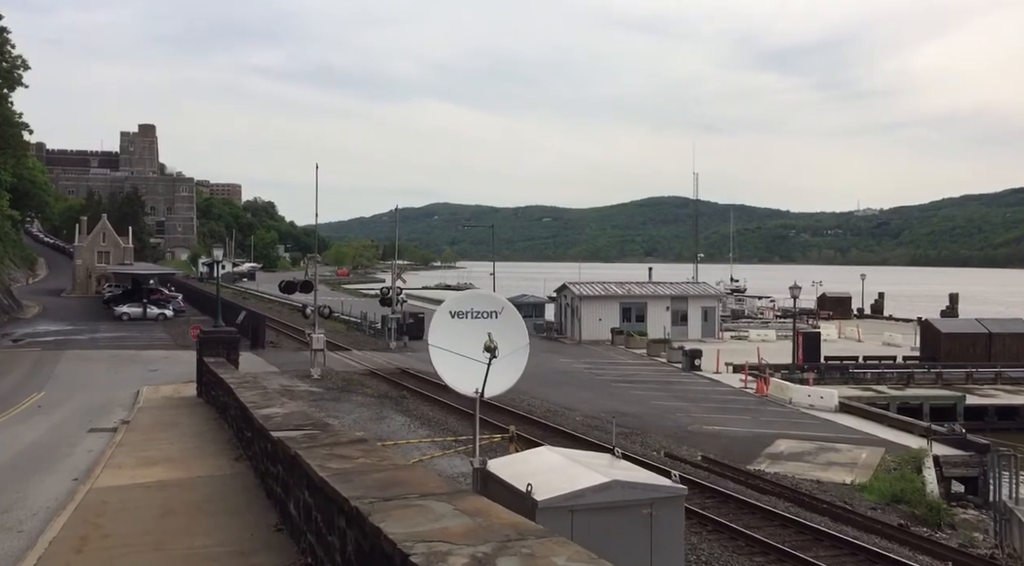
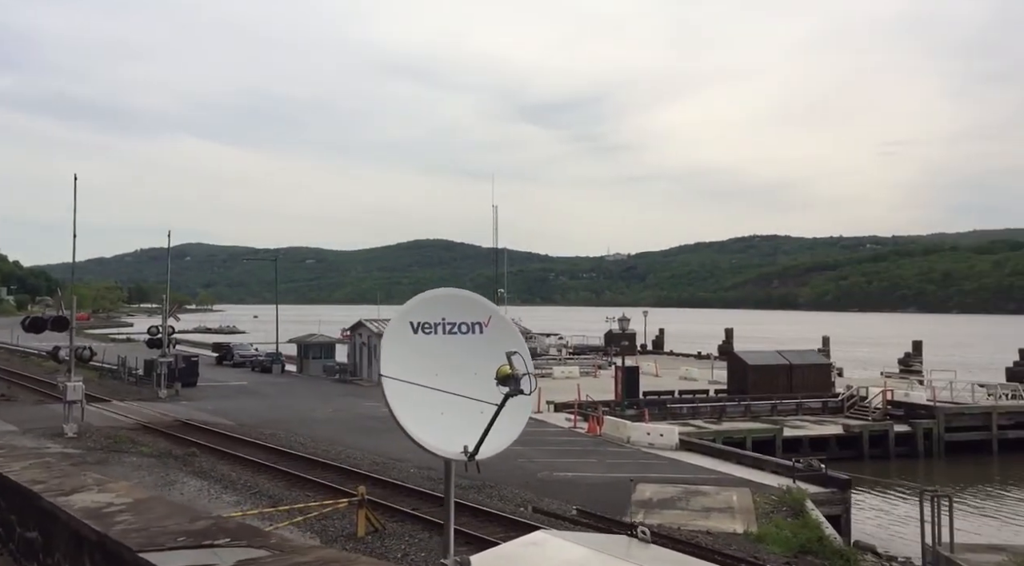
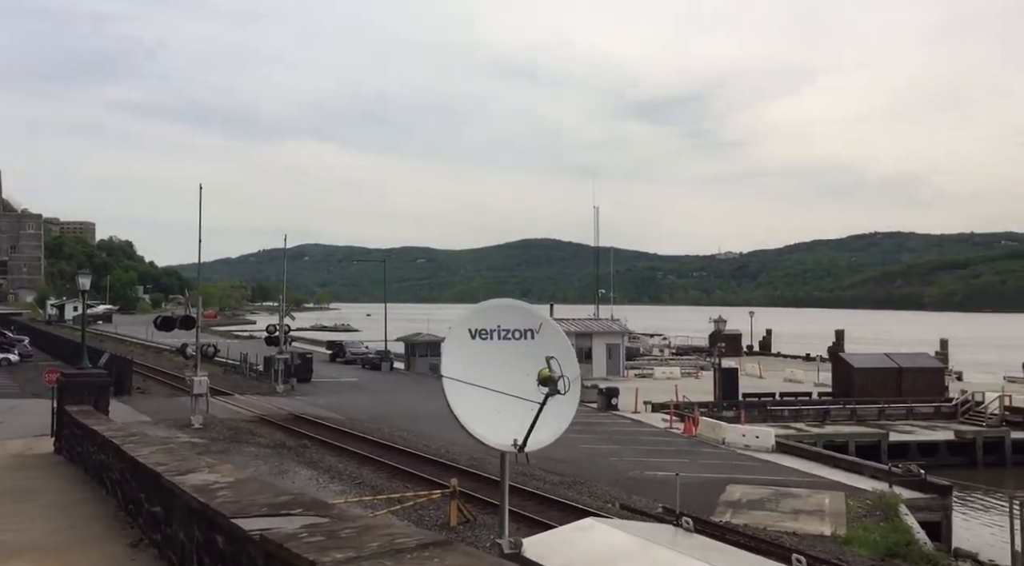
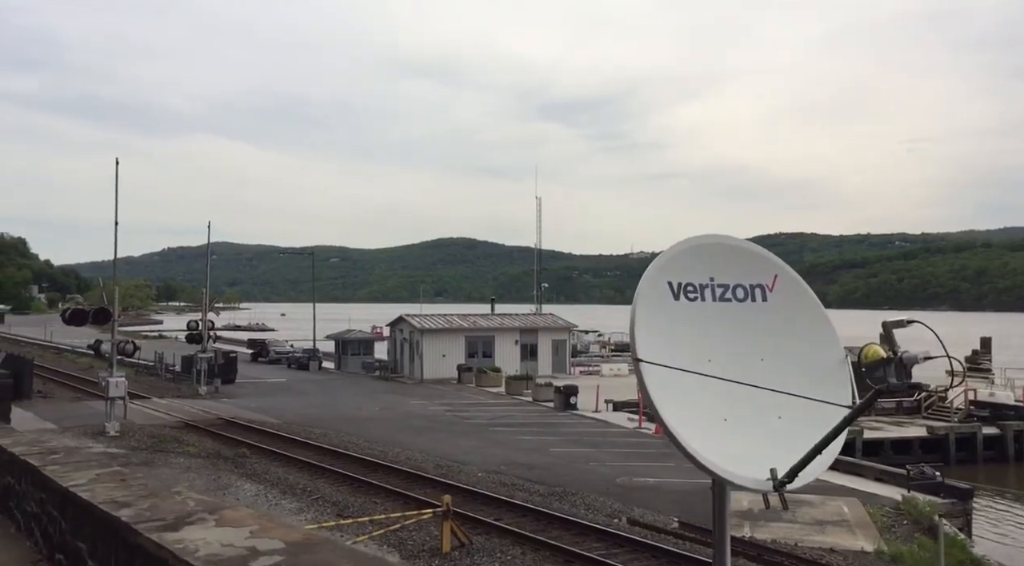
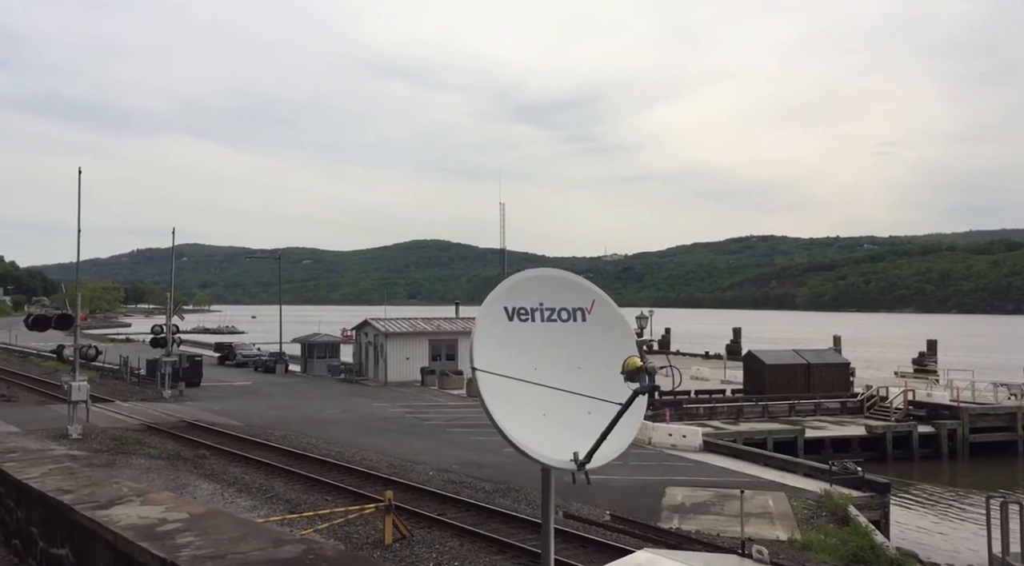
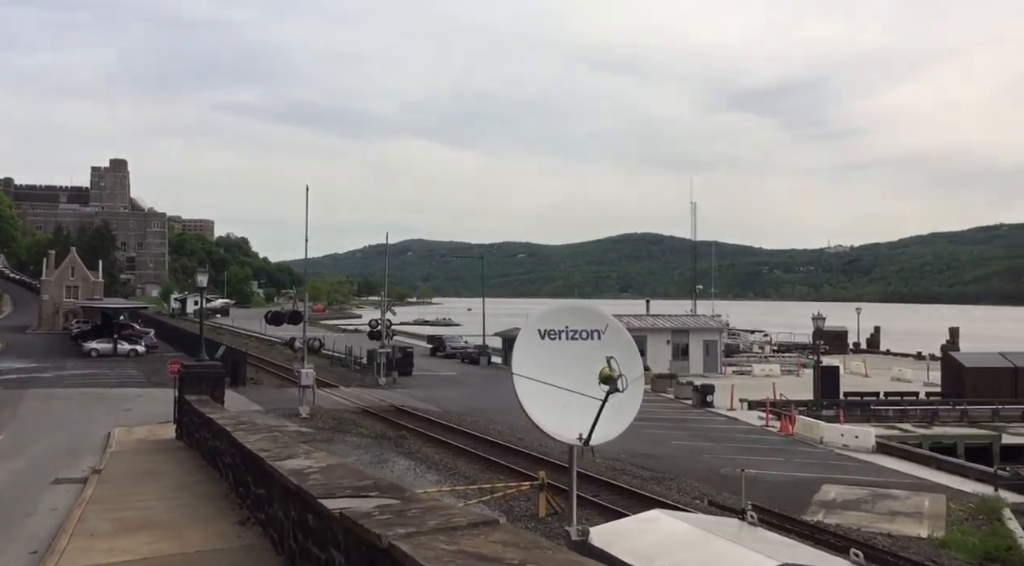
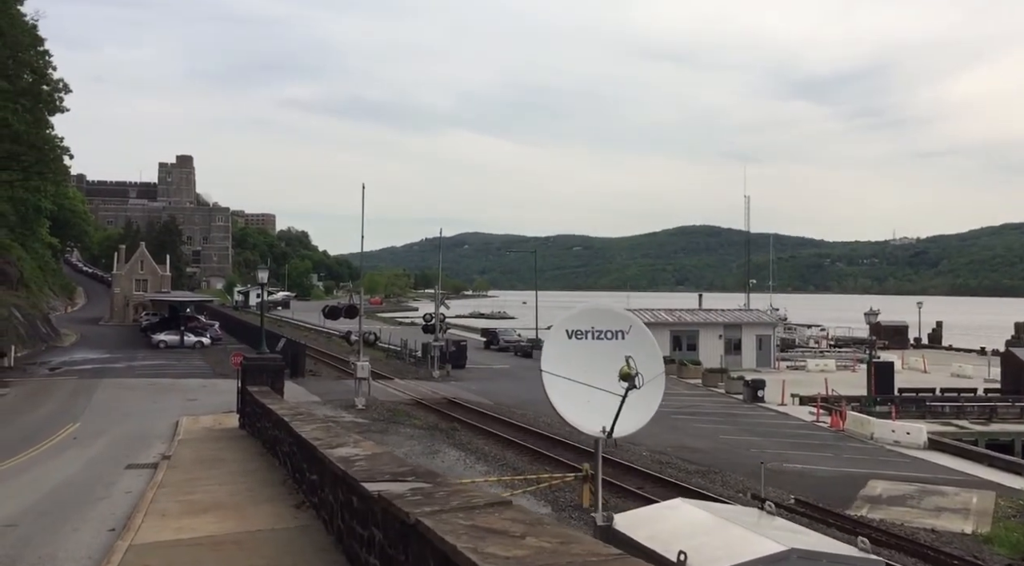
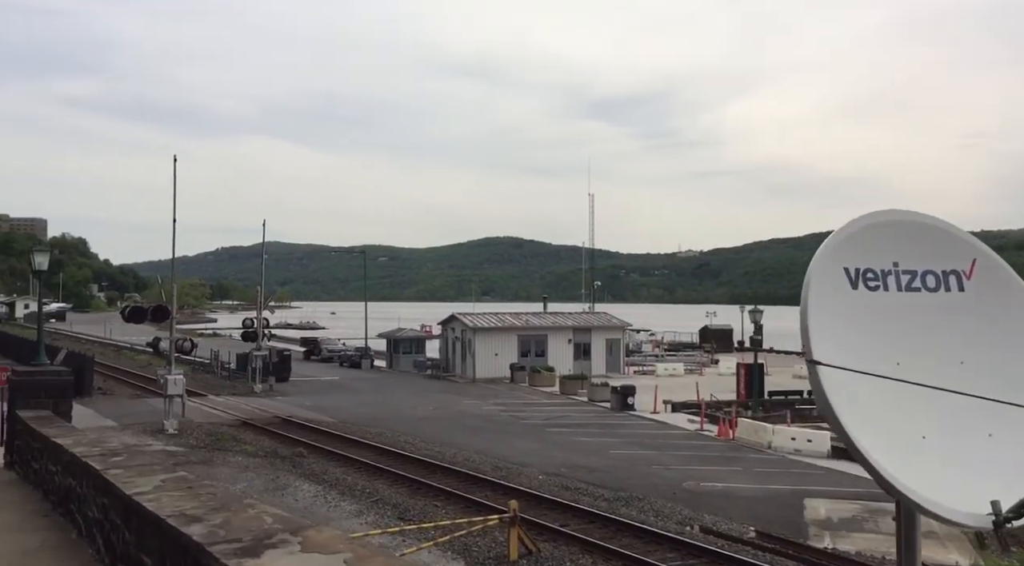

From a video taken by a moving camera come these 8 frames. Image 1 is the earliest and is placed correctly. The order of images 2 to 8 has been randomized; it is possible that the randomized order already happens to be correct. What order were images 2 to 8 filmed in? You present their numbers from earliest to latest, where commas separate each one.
7, 6, 3, 2, 5, 4, 8
